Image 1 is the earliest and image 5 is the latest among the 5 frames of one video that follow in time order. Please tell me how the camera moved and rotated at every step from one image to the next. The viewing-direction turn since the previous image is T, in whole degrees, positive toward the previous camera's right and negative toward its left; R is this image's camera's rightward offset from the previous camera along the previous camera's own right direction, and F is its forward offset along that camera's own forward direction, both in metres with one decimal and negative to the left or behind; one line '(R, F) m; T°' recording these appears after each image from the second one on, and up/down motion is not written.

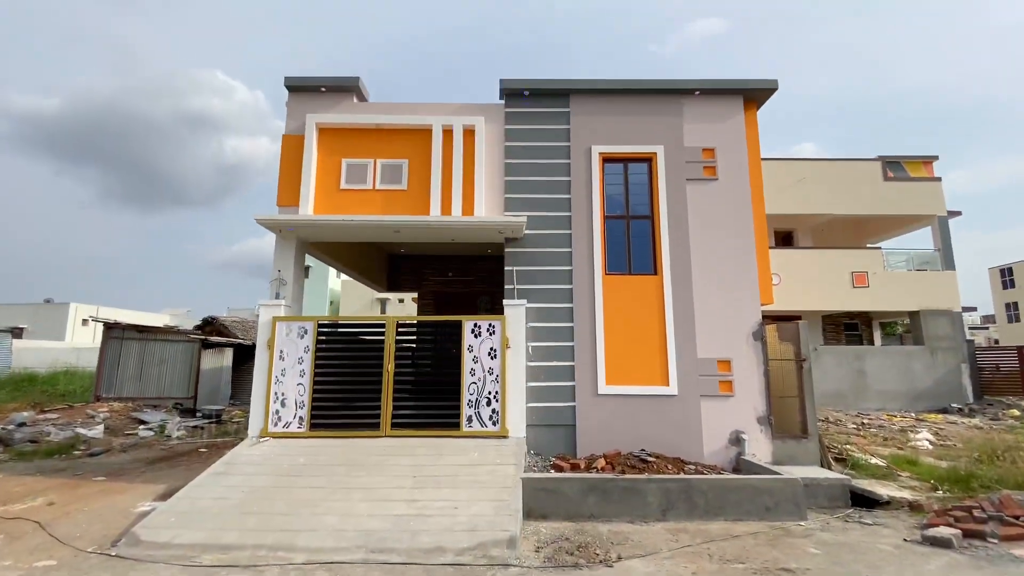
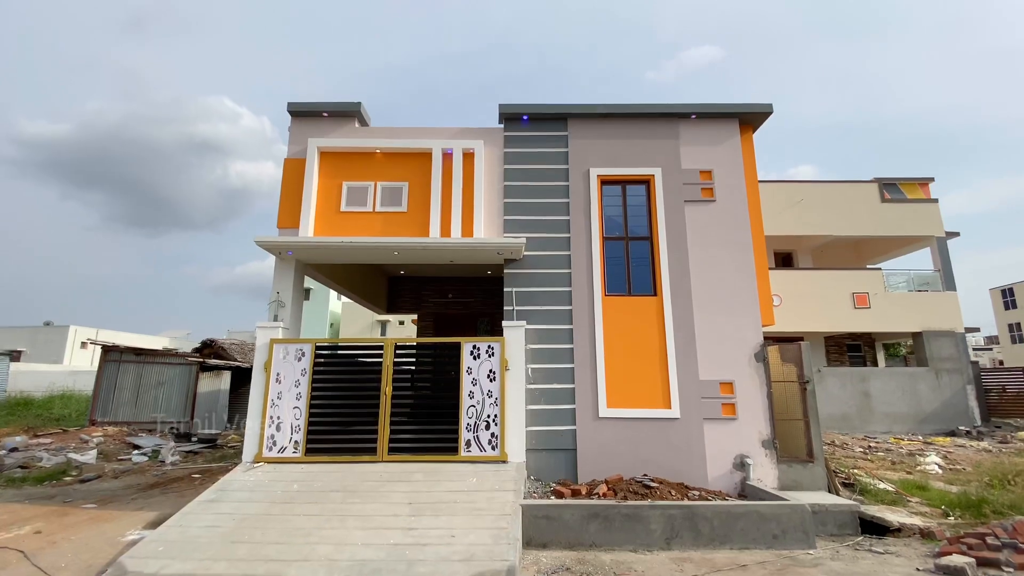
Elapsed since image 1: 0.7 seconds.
(0.0, 0.0) m; 0°
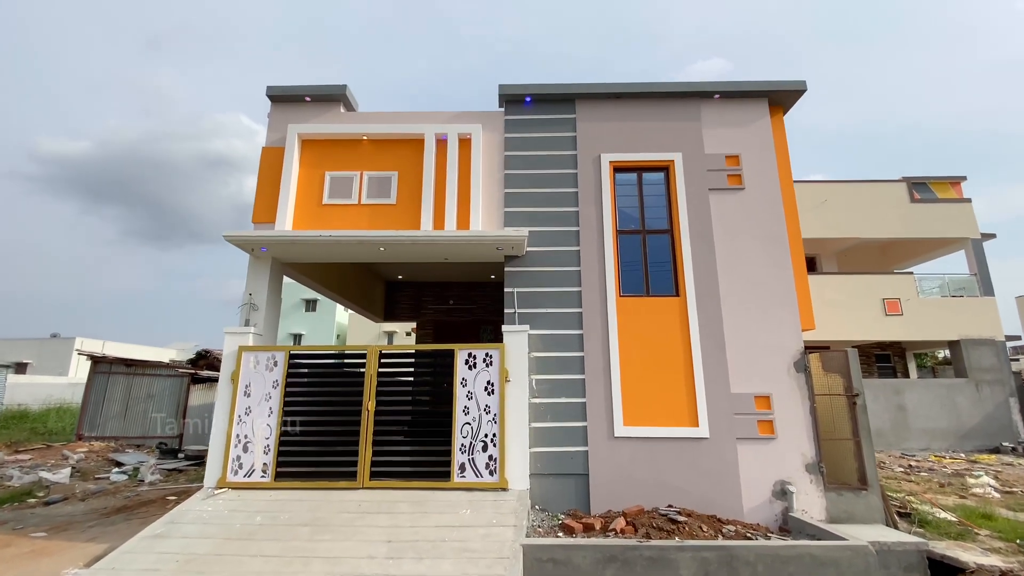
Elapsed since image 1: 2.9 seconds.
(+0.1, +0.9) m; -1°
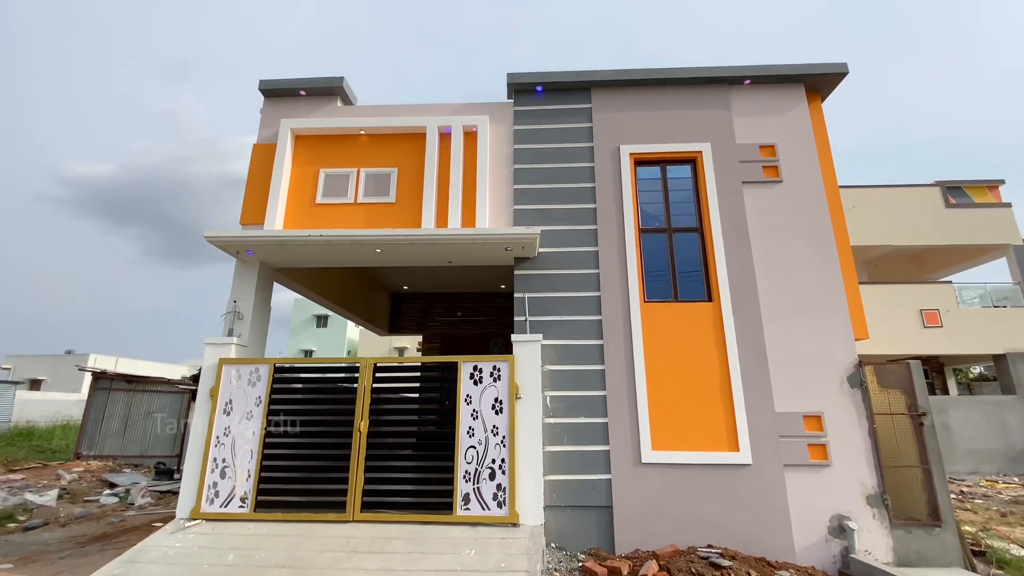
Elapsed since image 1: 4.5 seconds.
(0.0, +0.7) m; -2°
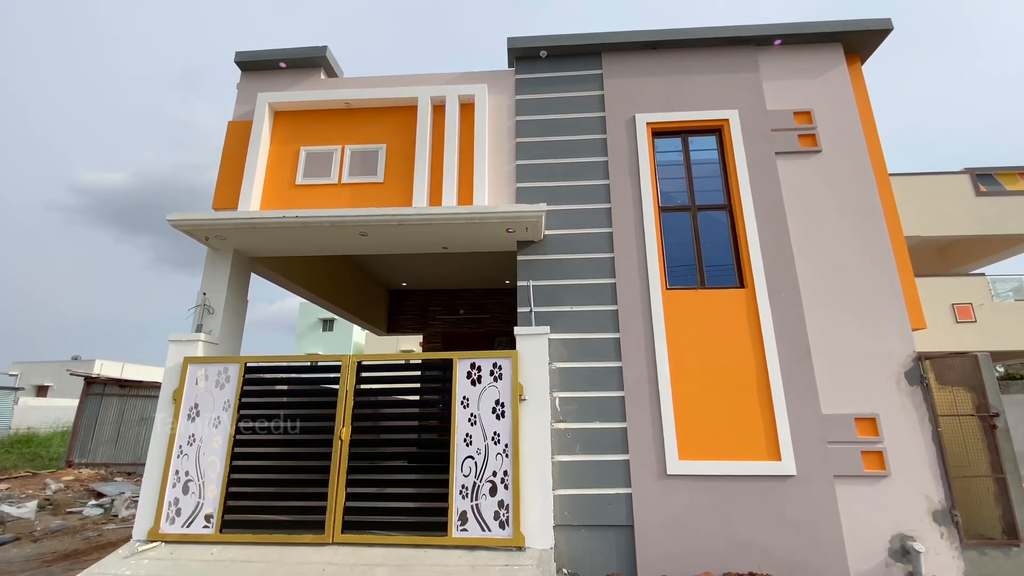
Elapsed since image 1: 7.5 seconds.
(0.0, +0.7) m; -1°
